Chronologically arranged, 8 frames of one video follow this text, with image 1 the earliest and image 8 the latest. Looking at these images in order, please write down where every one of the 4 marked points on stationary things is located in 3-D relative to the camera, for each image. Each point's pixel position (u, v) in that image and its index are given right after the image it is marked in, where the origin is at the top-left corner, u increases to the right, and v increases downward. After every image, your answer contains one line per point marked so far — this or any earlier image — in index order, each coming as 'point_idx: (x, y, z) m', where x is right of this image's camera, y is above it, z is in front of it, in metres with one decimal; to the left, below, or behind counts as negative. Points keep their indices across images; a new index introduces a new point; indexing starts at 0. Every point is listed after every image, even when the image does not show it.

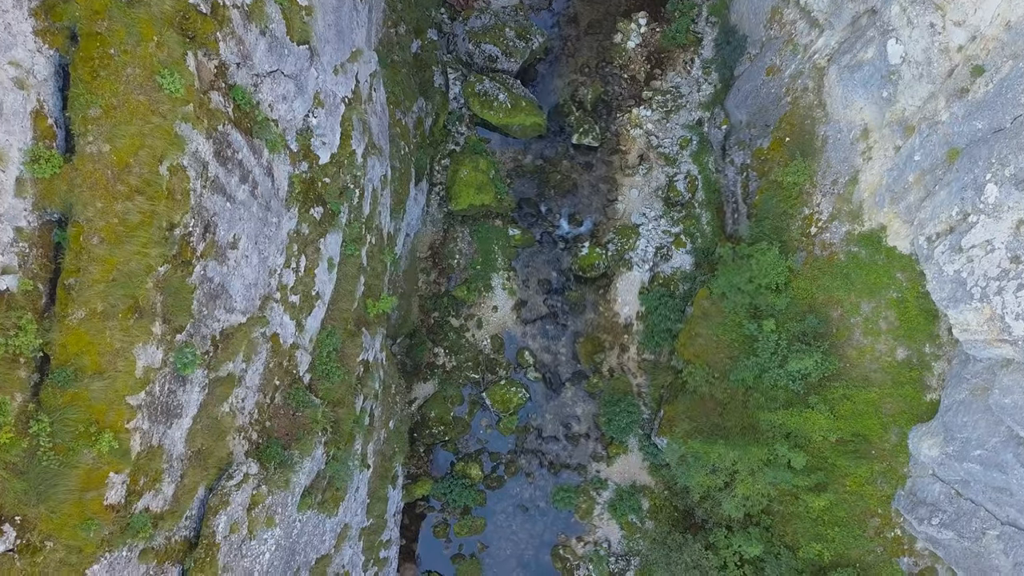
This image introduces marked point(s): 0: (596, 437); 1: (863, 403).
0: (+2.0, -3.5, +19.8) m
1: (+6.7, -2.2, +16.0) m
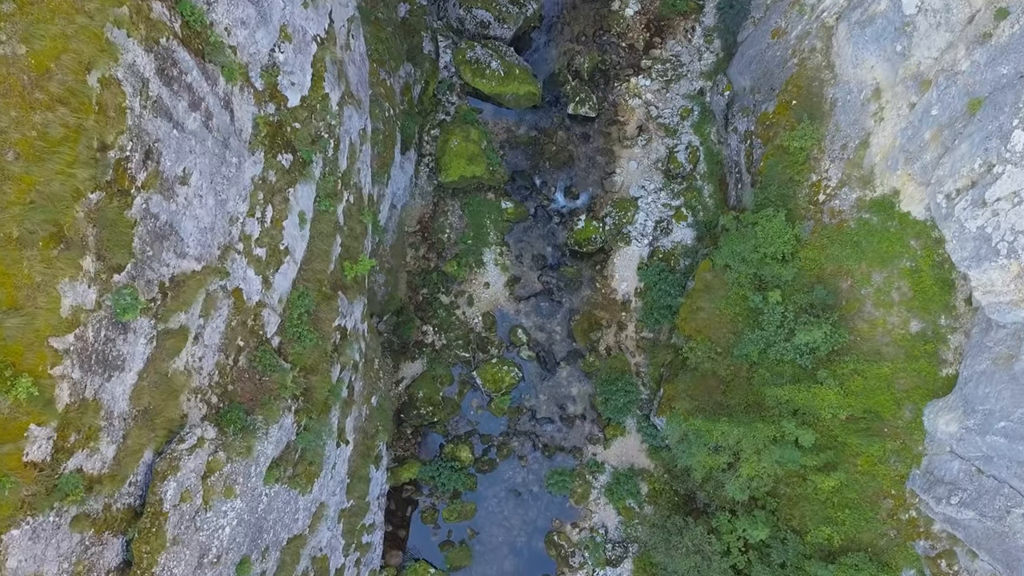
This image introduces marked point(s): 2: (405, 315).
0: (+1.8, -3.0, +18.9) m
1: (+6.5, -1.6, +15.1) m
2: (-2.5, -0.7, +19.1) m
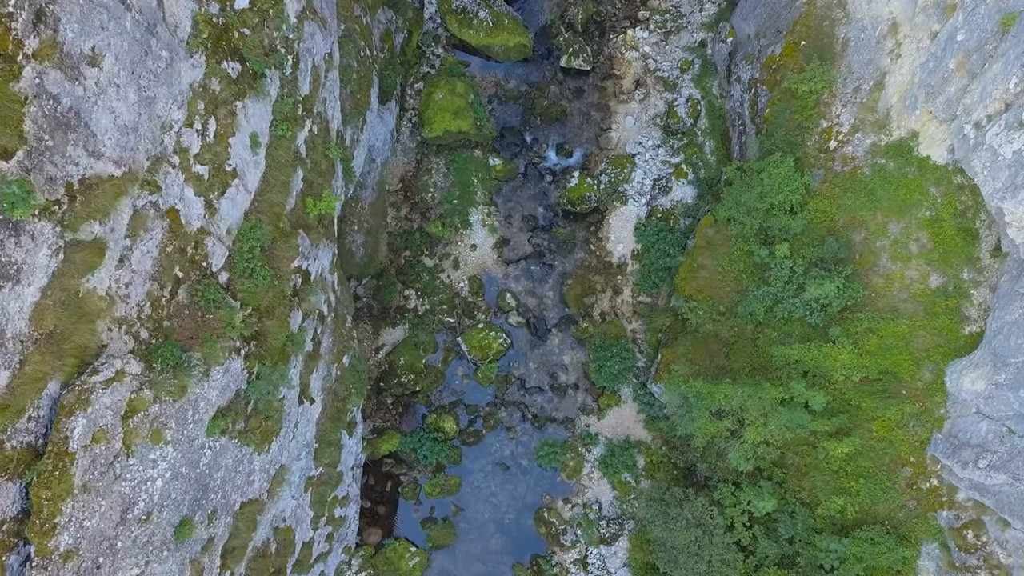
0: (+1.5, -2.1, +17.7) m
1: (+6.3, -0.8, +13.8) m
2: (-2.7, +0.2, +17.9) m
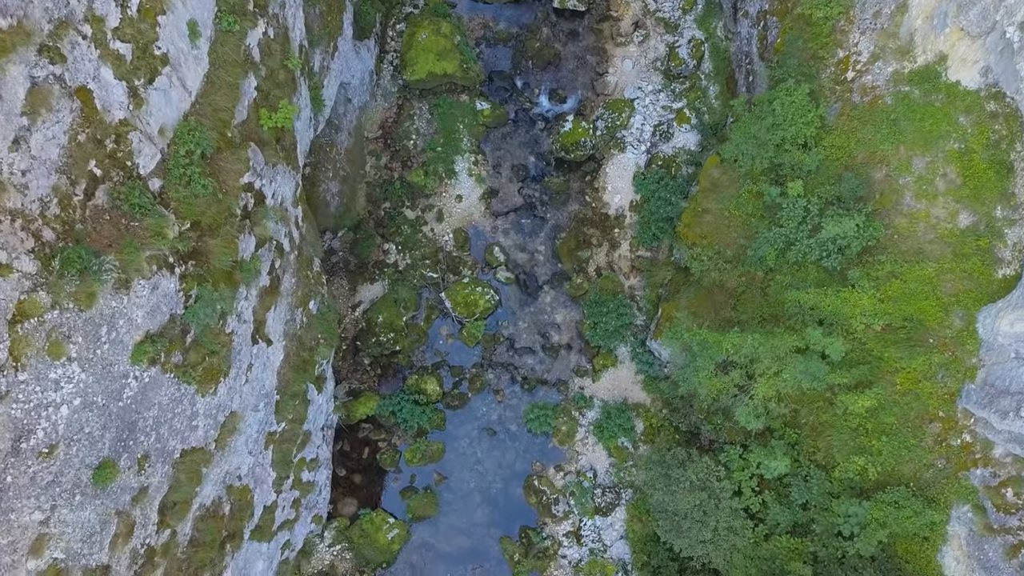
0: (+1.3, -1.2, +16.3) m
1: (+6.1, +0.1, +12.5) m
2: (-2.9, +1.1, +16.5) m
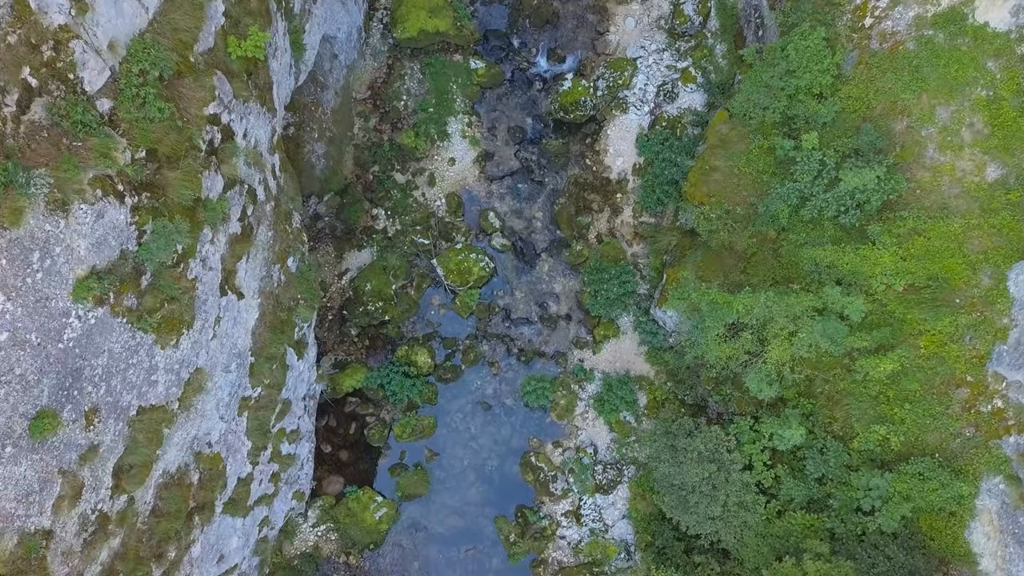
0: (+1.2, -0.6, +15.4) m
1: (+6.0, +0.7, +11.6) m
2: (-3.0, +1.7, +15.6) m
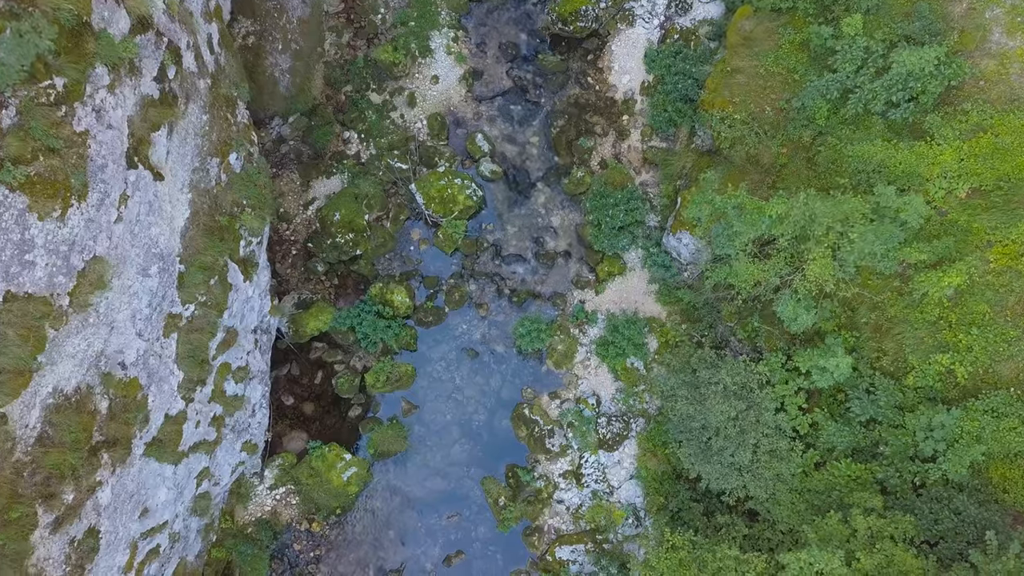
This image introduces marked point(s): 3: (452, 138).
0: (+1.1, +0.5, +13.5) m
1: (+5.8, +1.9, +9.7) m
2: (-3.2, +2.8, +13.7) m
3: (-1.0, +2.5, +14.0) m
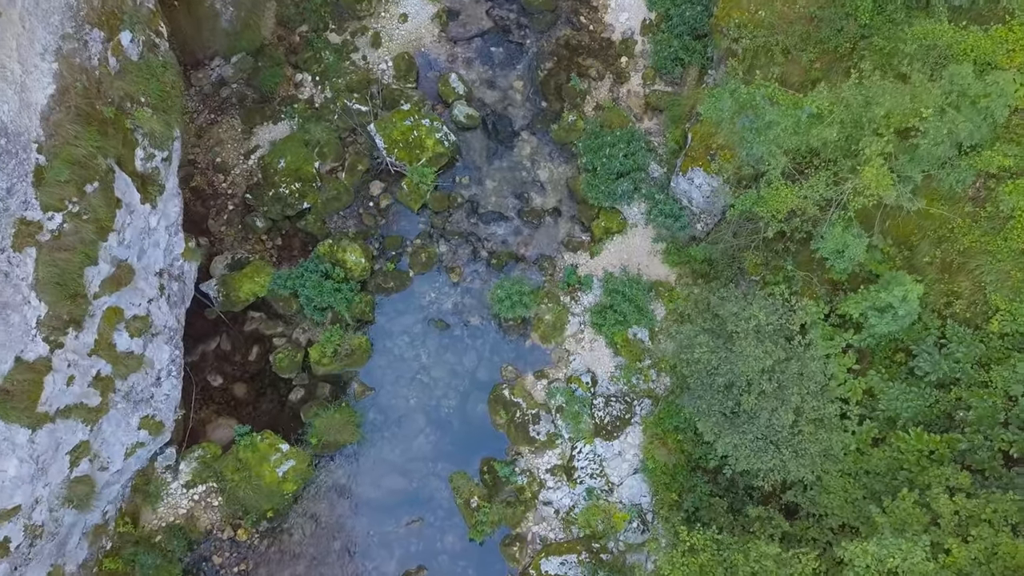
0: (+0.8, +1.0, +11.4) m
1: (+5.6, +2.6, +7.6) m
2: (-3.5, +3.3, +11.7) m
3: (-1.3, +3.0, +12.1) m
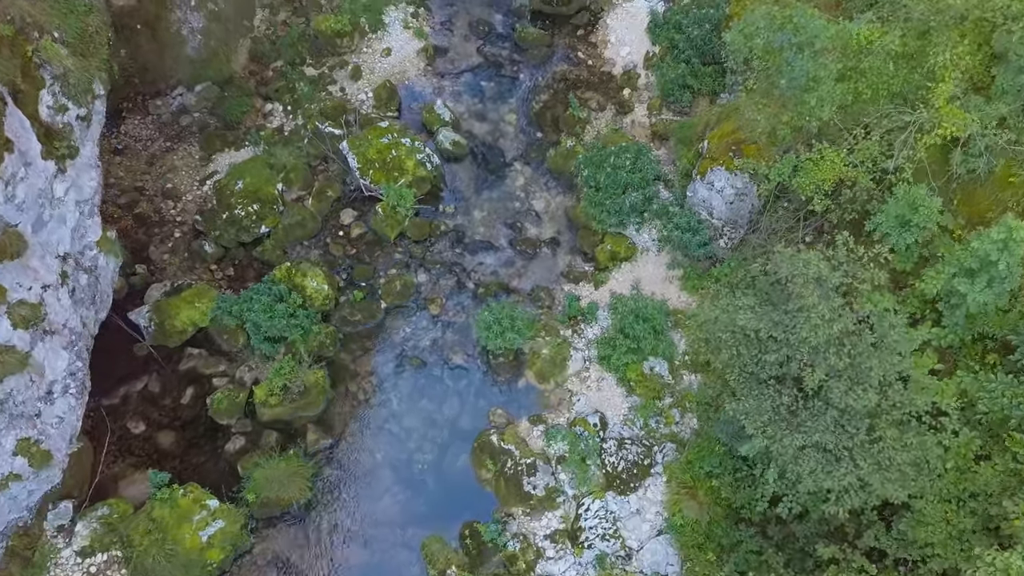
0: (+0.7, +0.5, +9.9) m
1: (+5.4, +2.8, +6.5) m
2: (-3.6, +2.6, +10.7) m
3: (-1.4, +2.3, +10.9) m
